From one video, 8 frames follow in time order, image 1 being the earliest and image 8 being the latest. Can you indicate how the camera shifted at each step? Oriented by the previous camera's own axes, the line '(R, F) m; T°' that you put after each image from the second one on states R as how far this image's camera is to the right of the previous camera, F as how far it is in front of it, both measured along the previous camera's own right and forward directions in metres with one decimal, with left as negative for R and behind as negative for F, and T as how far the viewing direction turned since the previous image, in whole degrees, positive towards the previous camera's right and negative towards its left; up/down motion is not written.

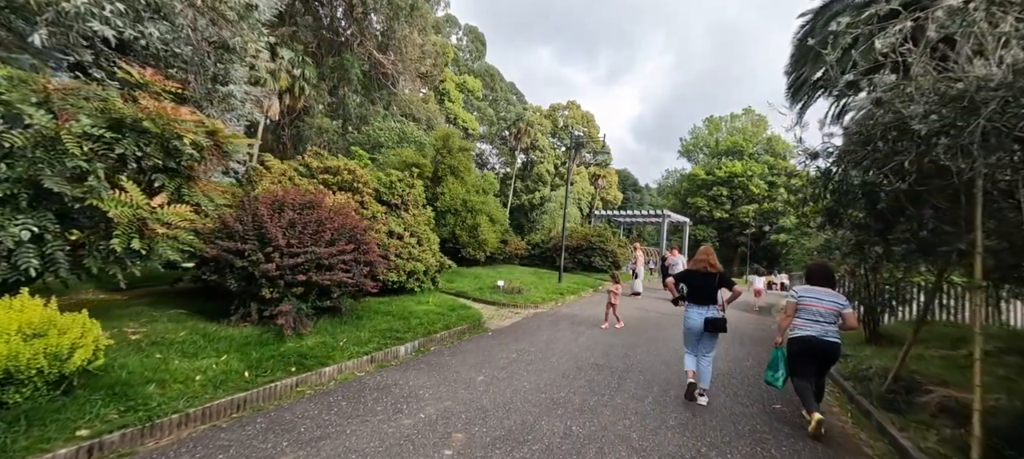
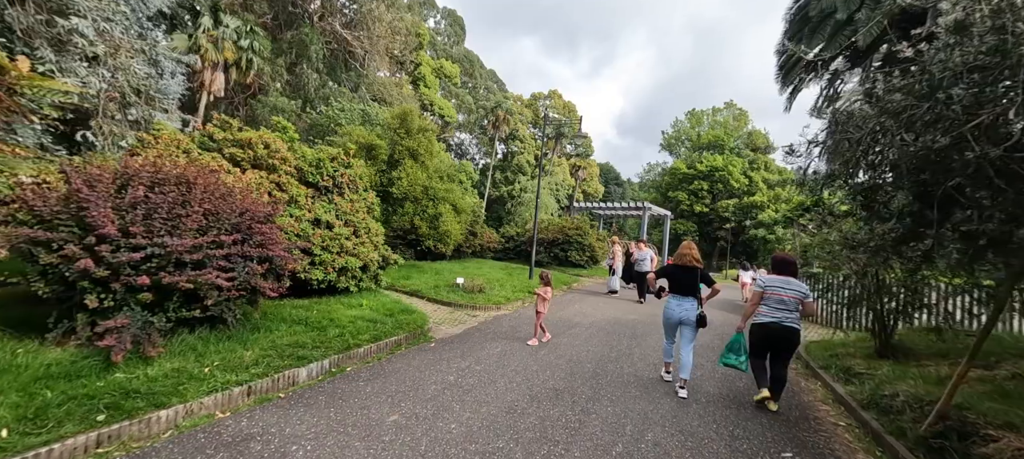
(+0.5, +1.3) m; +2°
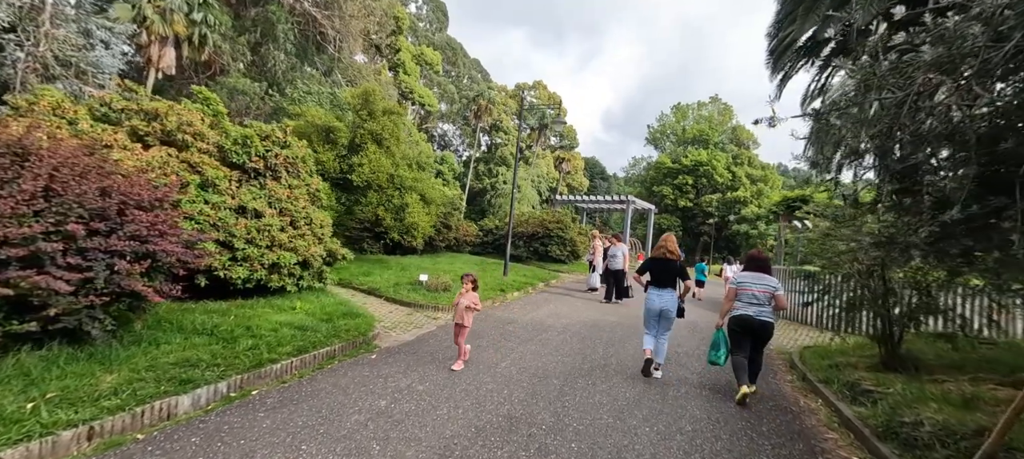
(+0.3, +0.9) m; +2°
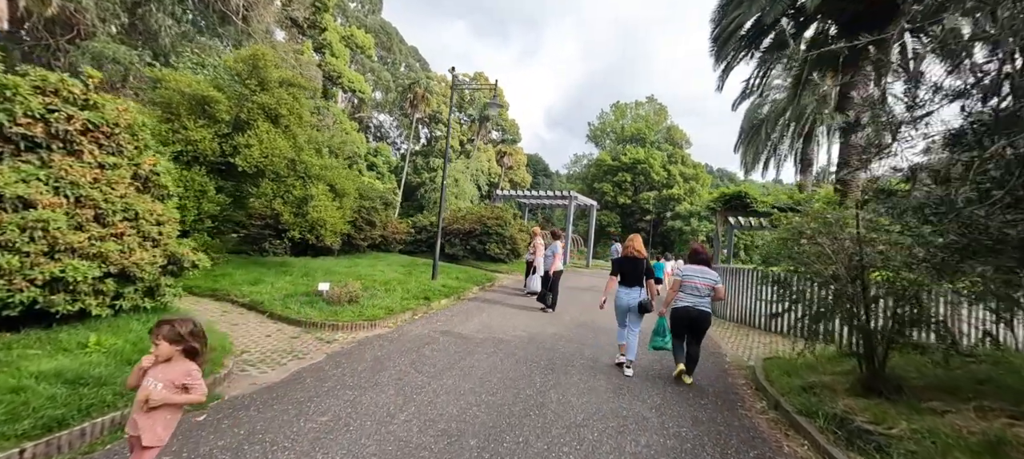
(+0.4, +1.5) m; +7°
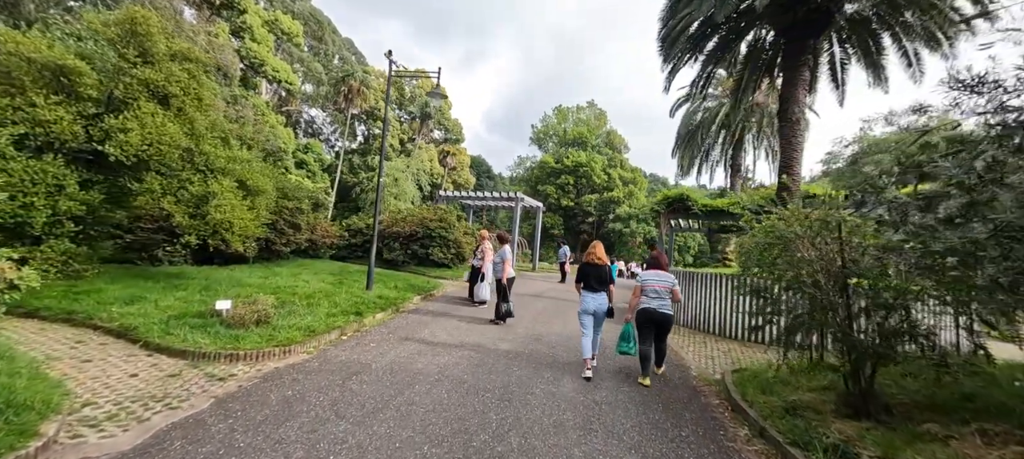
(-0.1, +1.0) m; +7°
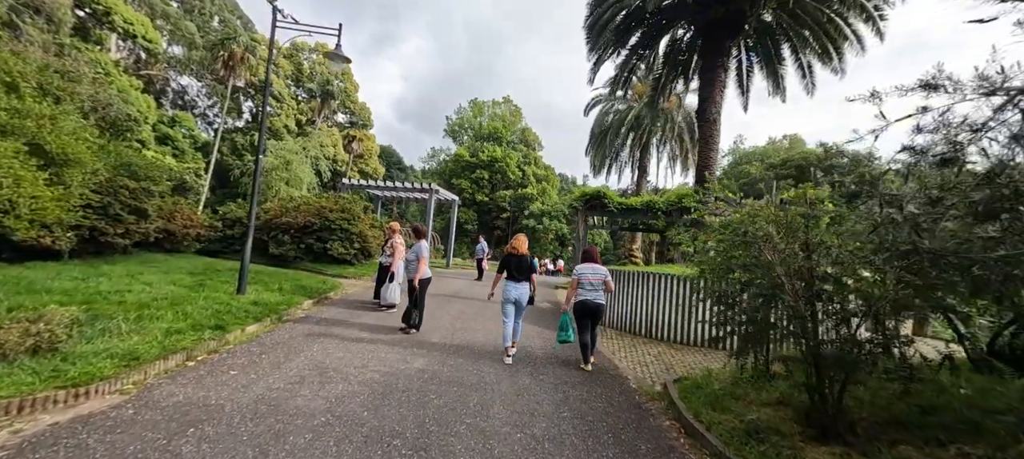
(-0.1, +1.2) m; +11°
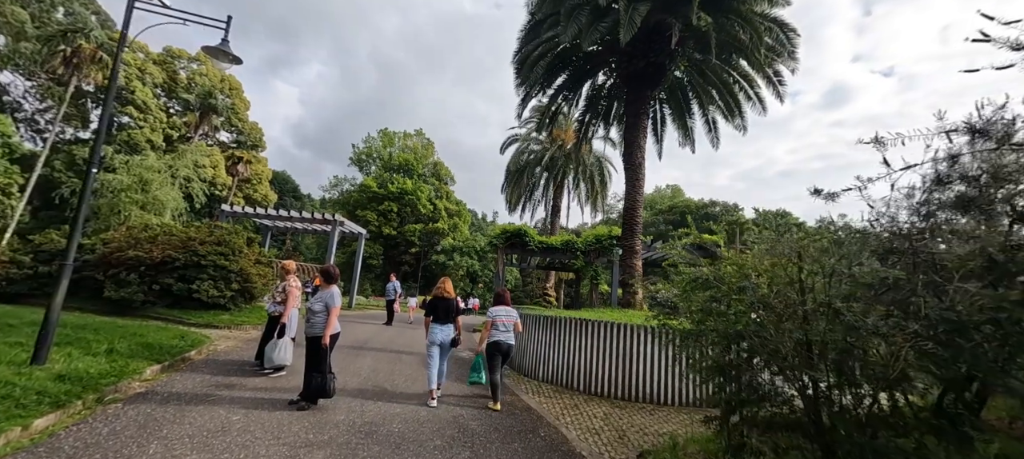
(-0.4, +1.2) m; +12°
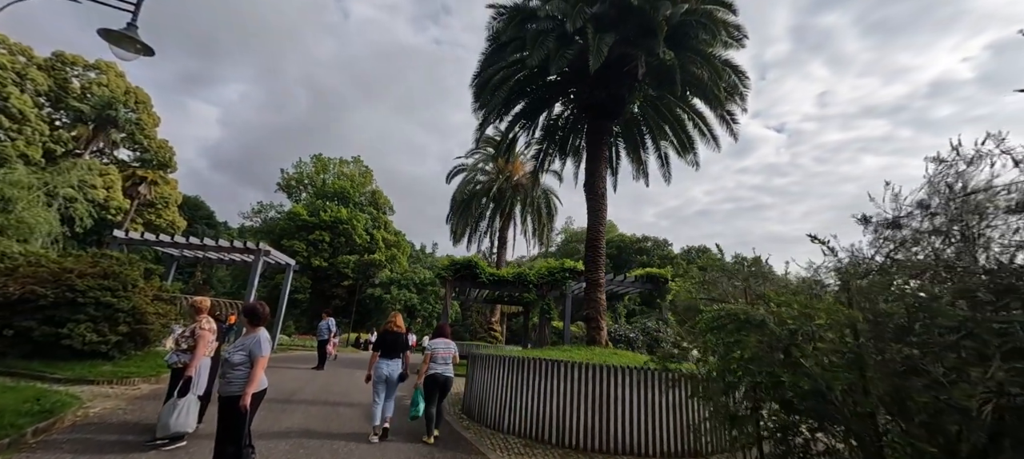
(-0.5, +0.9) m; +8°
